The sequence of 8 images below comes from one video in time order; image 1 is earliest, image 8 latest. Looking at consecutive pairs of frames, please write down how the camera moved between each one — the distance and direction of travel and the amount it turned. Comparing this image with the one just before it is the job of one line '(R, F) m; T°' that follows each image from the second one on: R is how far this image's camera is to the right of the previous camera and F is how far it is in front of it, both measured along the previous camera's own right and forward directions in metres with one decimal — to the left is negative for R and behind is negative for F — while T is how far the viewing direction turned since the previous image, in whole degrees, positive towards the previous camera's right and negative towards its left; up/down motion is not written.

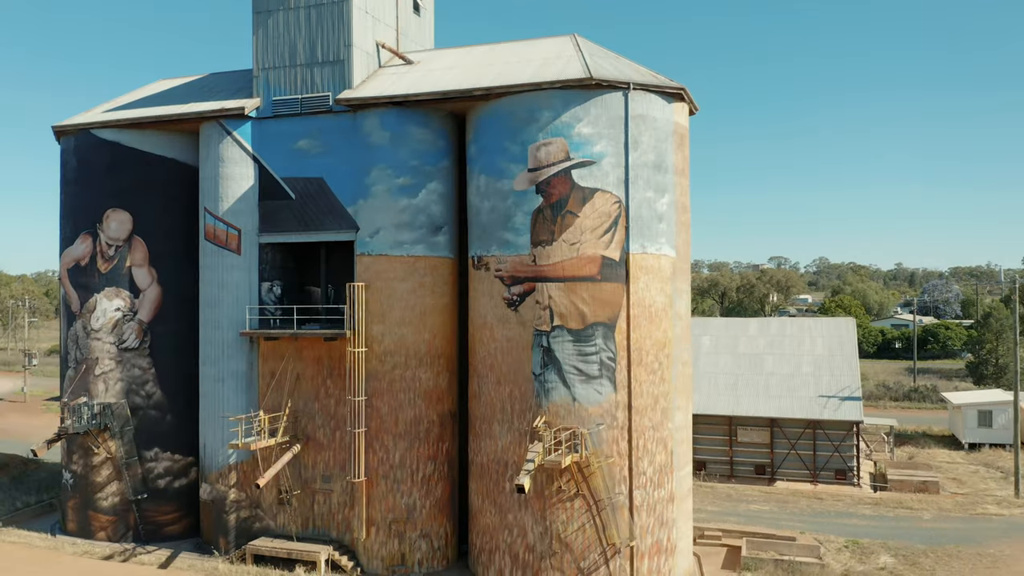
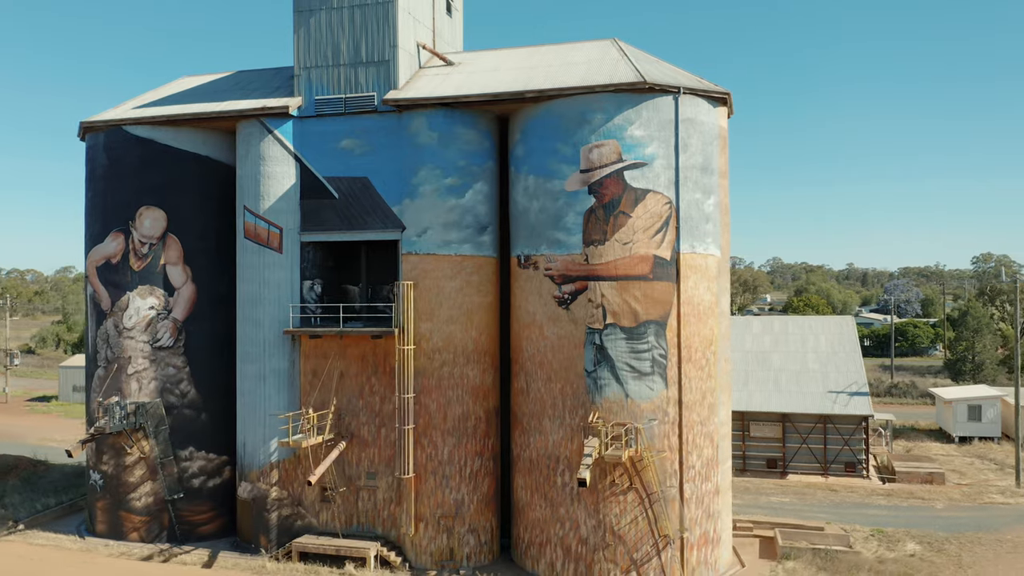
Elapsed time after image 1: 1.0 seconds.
(-2.1, -0.3) m; +2°
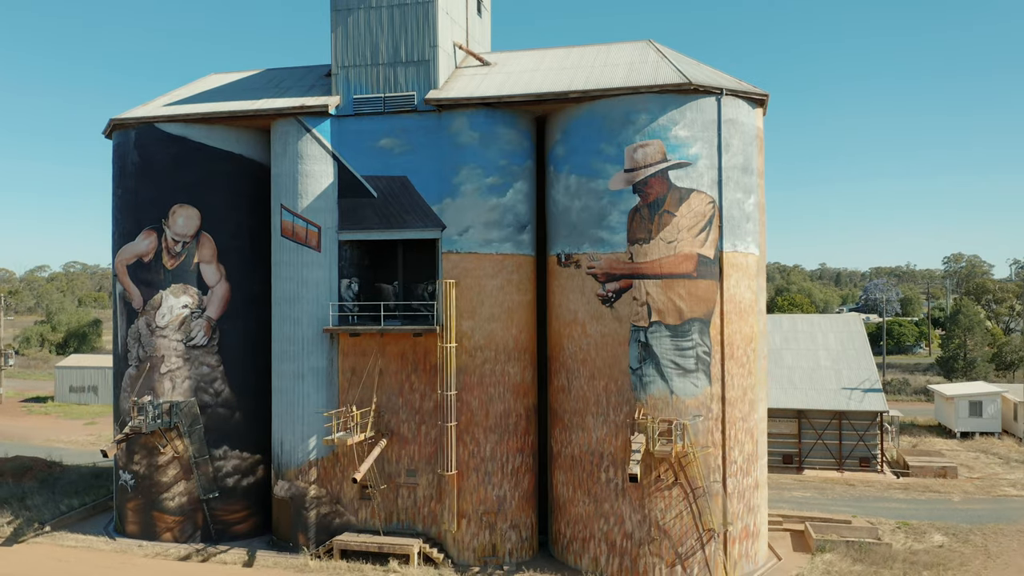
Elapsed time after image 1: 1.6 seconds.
(-1.6, -0.2) m; +1°
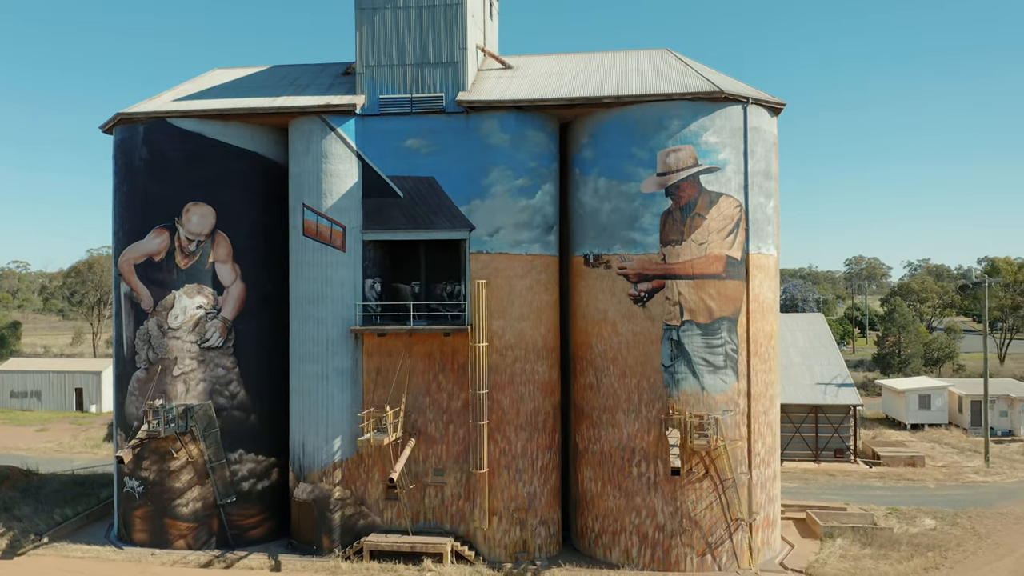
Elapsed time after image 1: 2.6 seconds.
(-2.6, -0.2) m; +5°
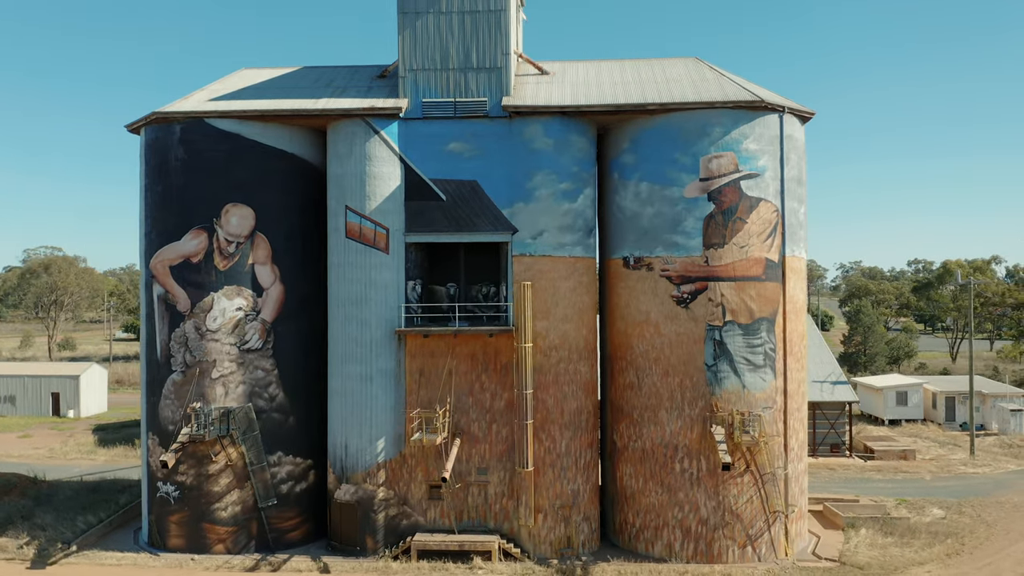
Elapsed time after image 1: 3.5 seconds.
(-2.5, -0.3) m; +3°
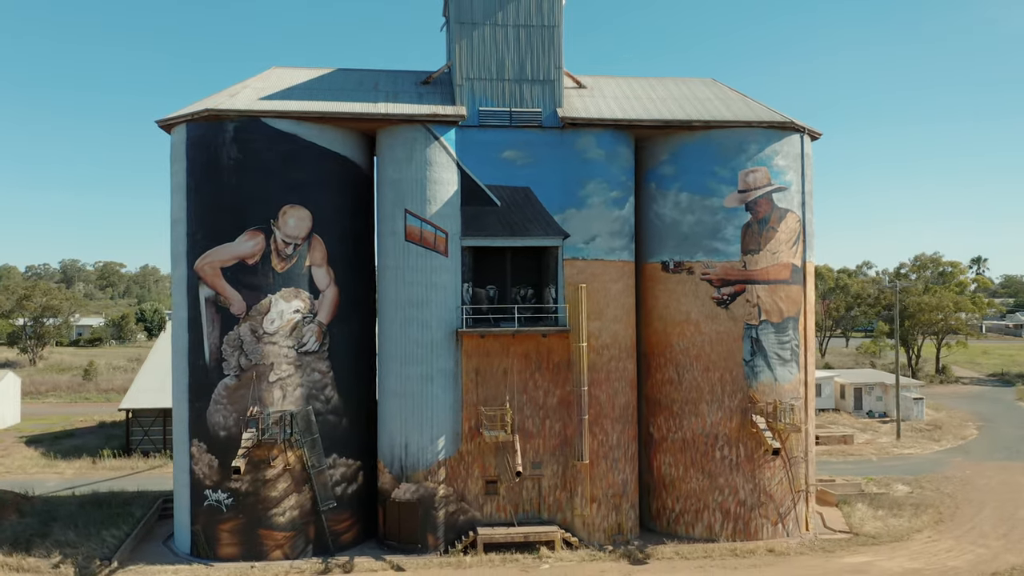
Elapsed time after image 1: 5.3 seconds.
(-5.0, -0.5) m; +9°
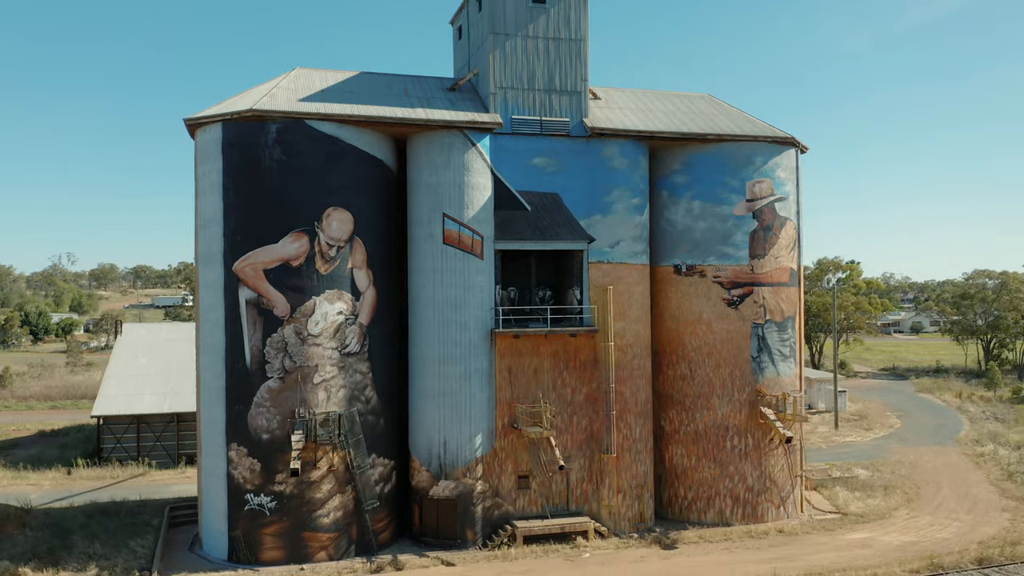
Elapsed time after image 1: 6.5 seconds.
(-3.7, -0.6) m; +7°
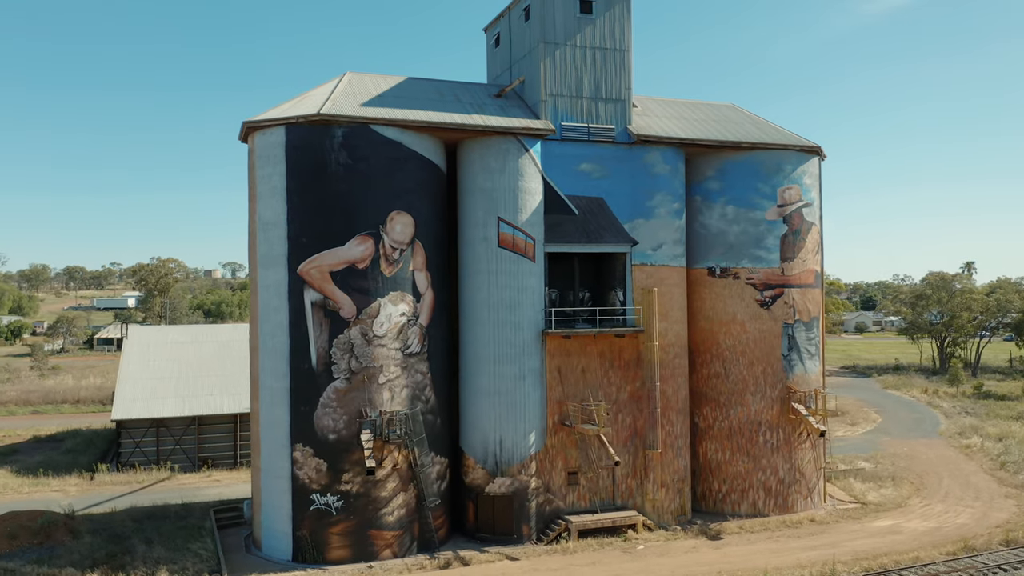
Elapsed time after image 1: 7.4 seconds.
(-2.9, -0.5) m; +3°
